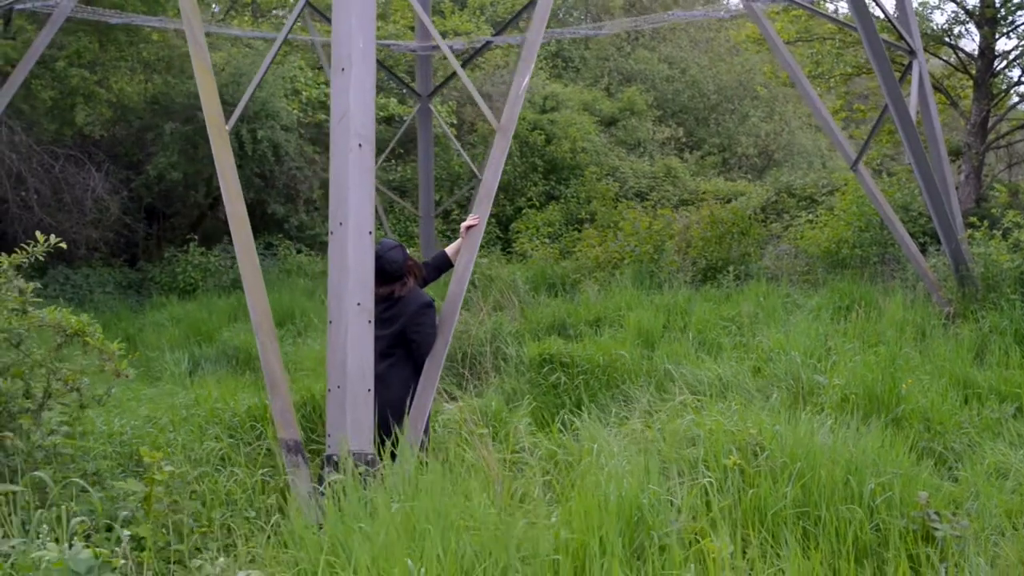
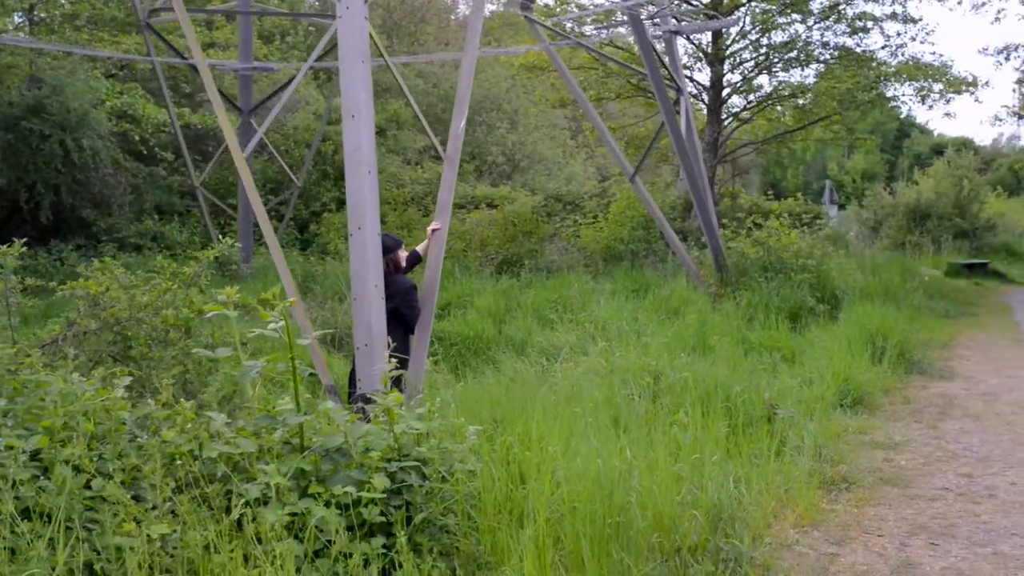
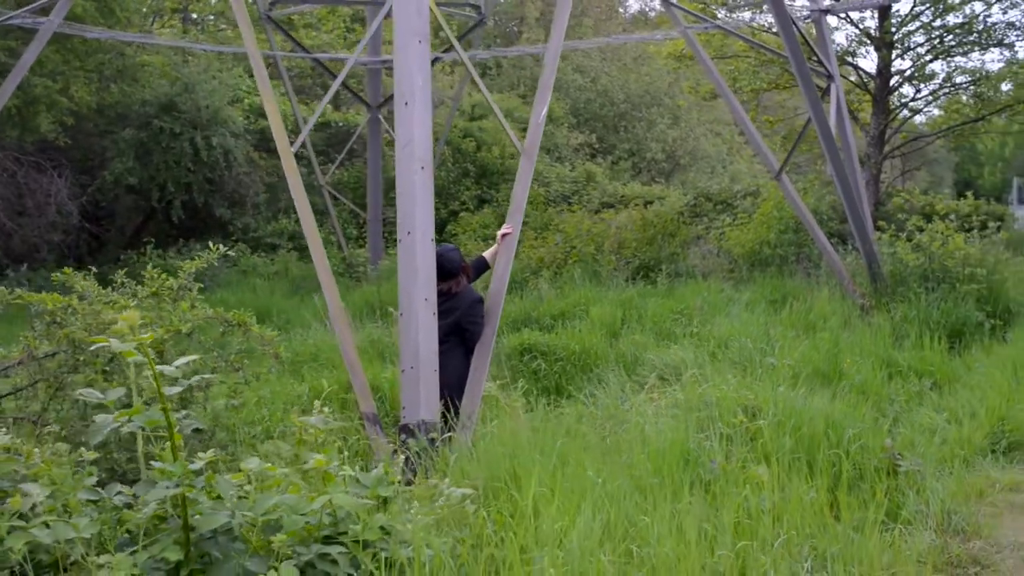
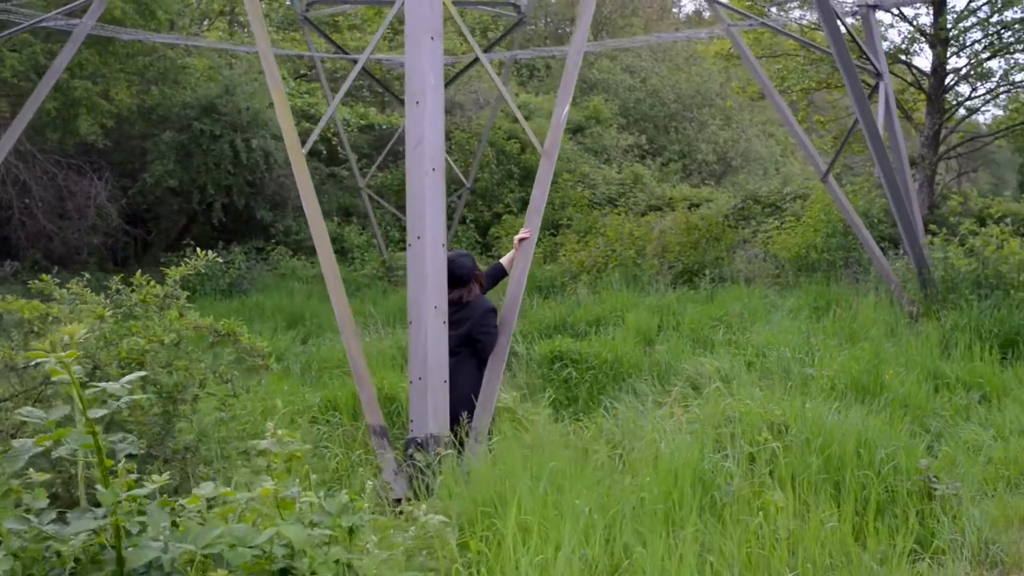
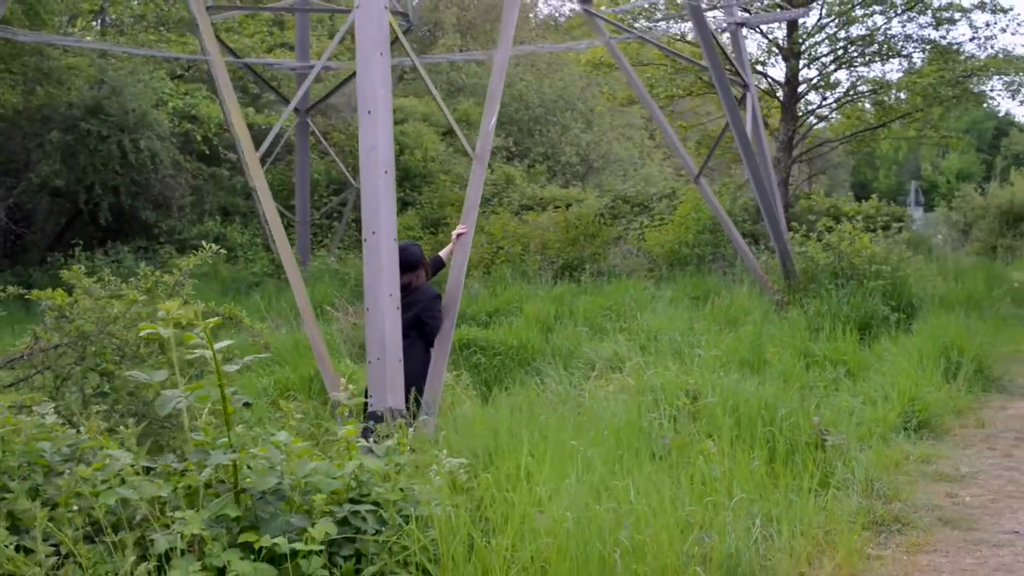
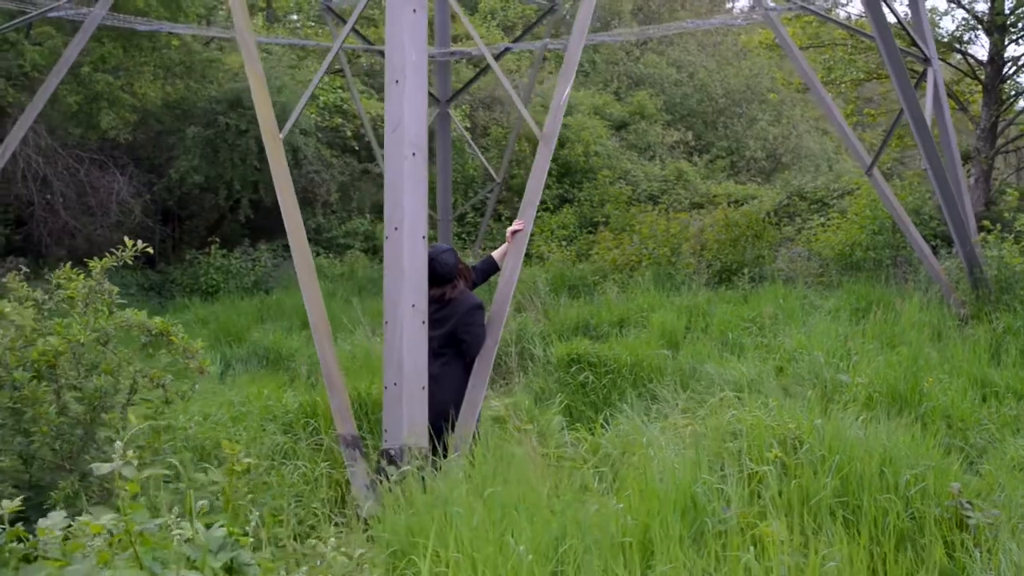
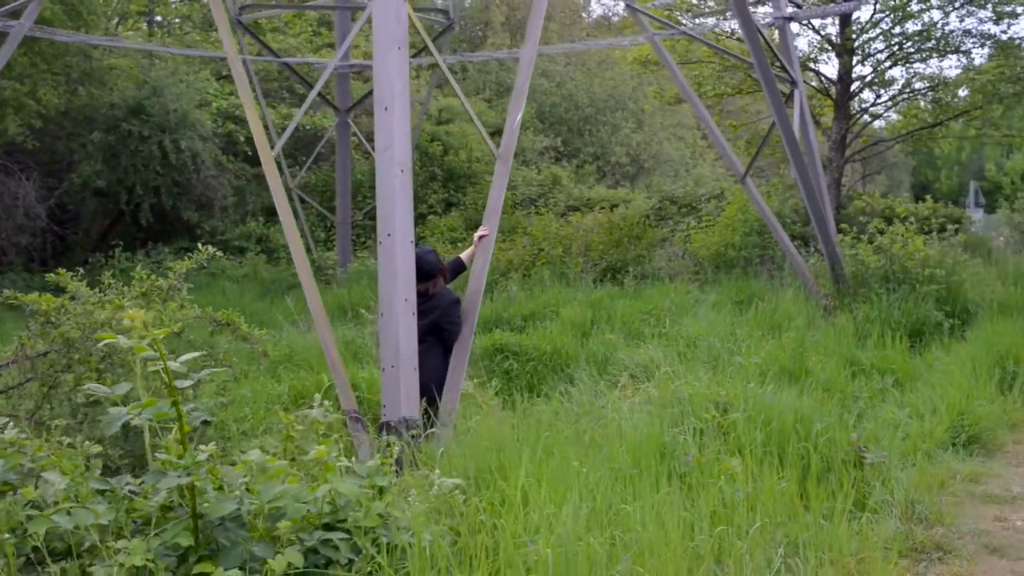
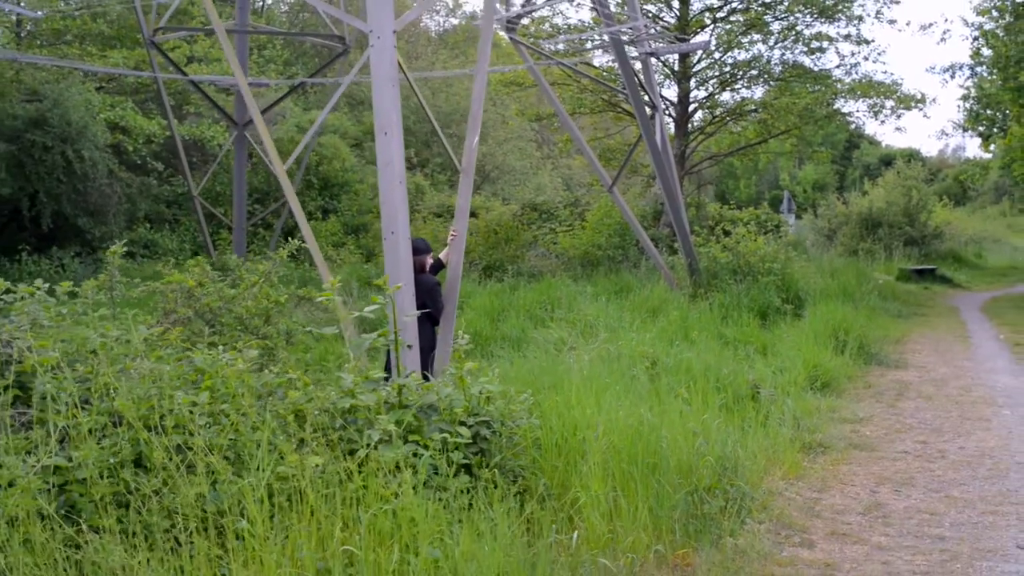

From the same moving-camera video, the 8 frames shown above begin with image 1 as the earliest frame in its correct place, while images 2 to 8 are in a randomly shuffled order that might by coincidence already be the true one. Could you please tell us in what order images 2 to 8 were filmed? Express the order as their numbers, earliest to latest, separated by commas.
6, 4, 3, 7, 5, 2, 8
